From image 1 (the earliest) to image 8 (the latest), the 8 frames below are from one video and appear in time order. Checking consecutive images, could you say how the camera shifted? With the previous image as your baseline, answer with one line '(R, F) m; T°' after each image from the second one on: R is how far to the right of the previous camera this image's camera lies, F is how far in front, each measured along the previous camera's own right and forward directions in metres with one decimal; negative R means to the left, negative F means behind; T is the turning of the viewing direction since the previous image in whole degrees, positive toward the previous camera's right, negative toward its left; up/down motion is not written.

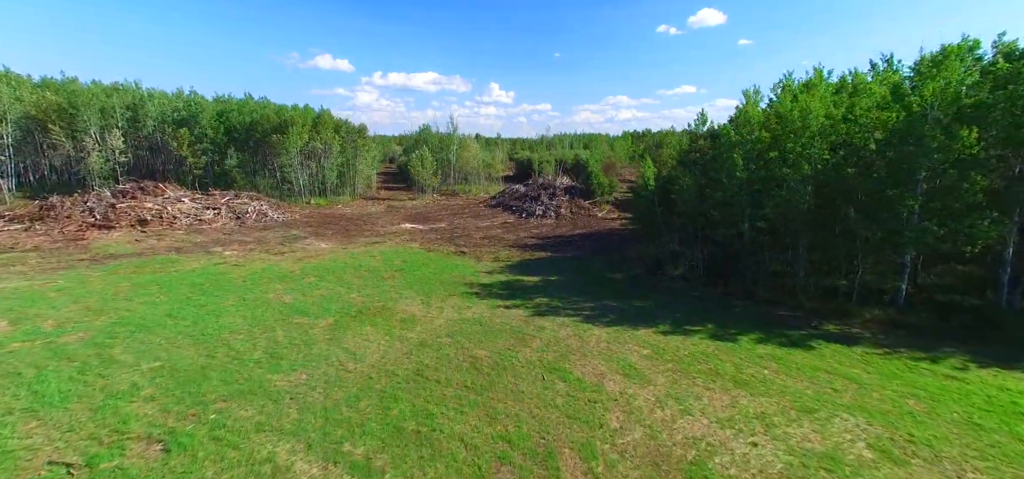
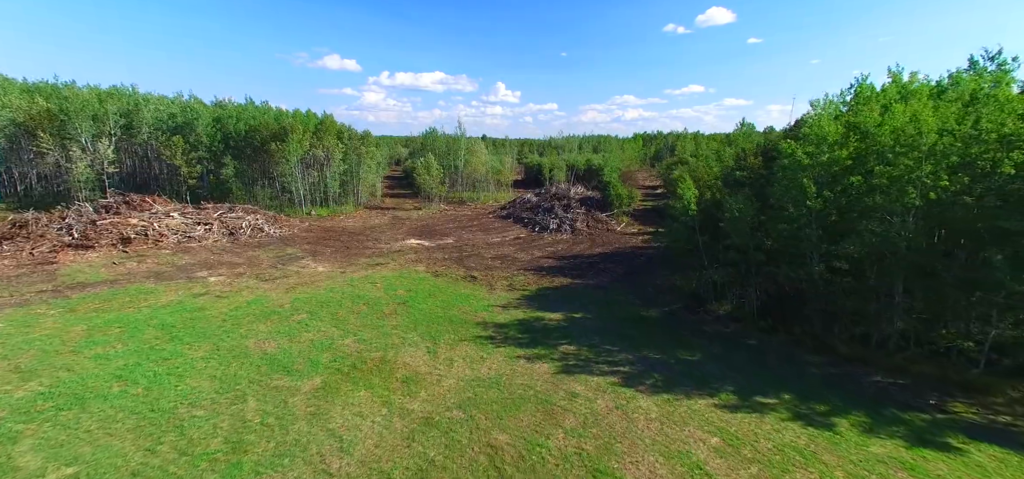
(-0.3, +1.4) m; -1°
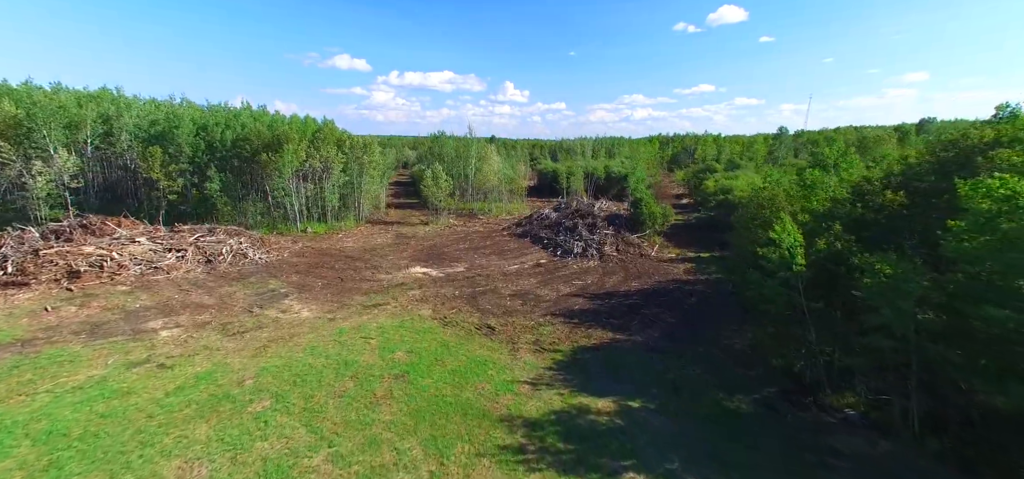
(-0.4, +2.5) m; -1°
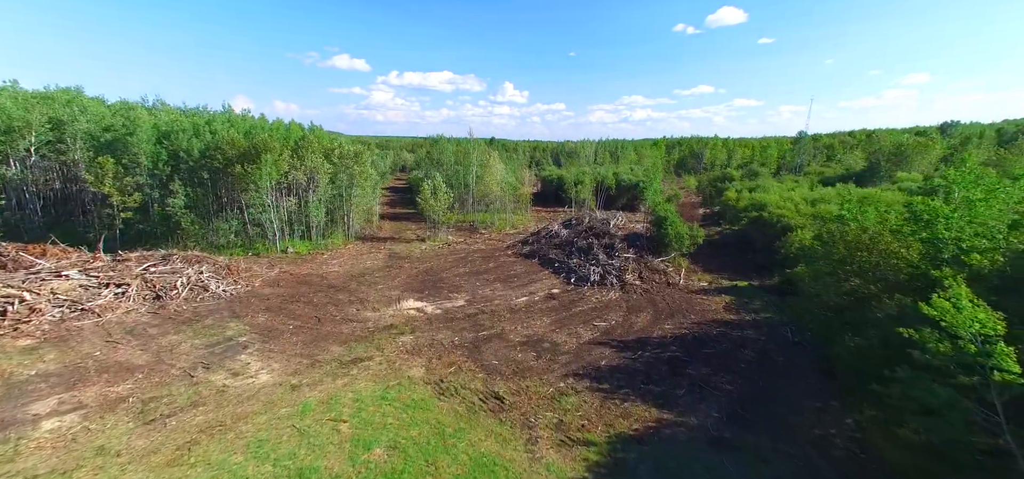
(-0.3, +2.4) m; 0°
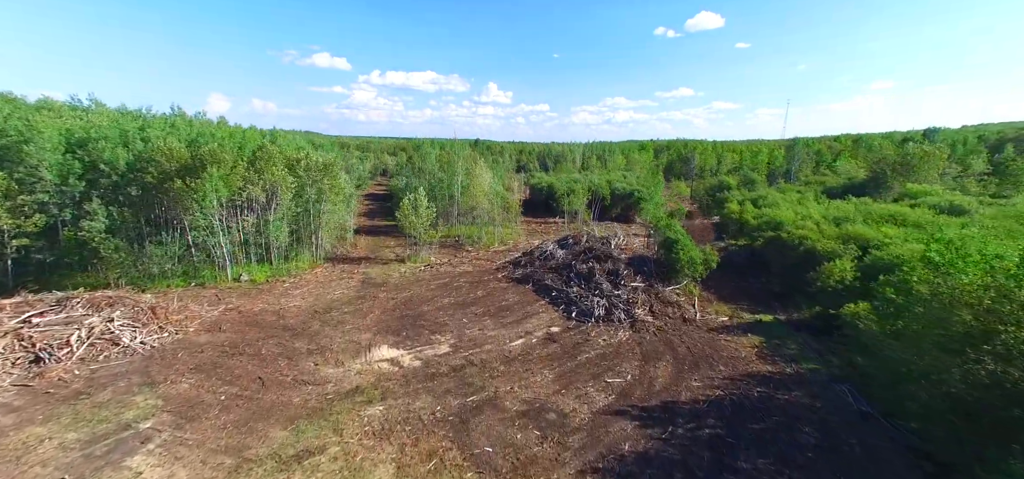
(-0.2, +2.3) m; +2°
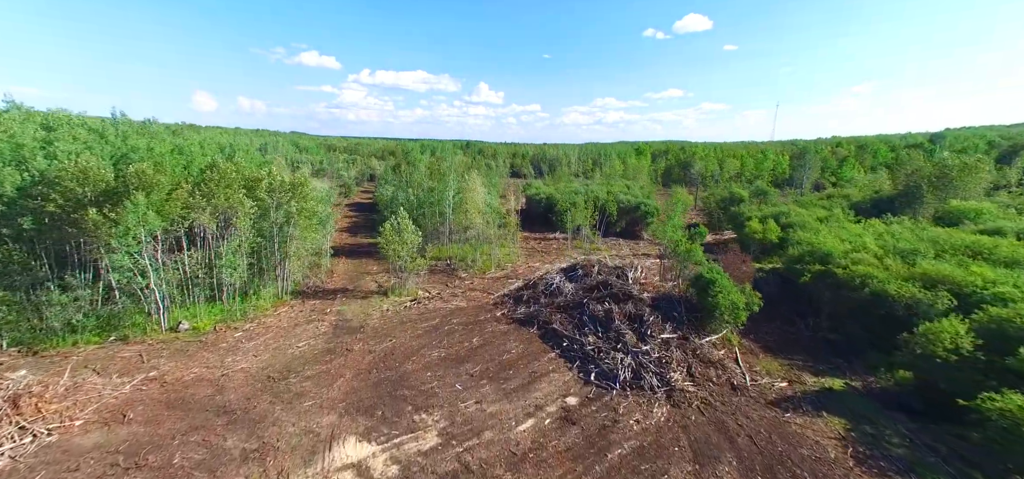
(-0.3, +2.9) m; +1°
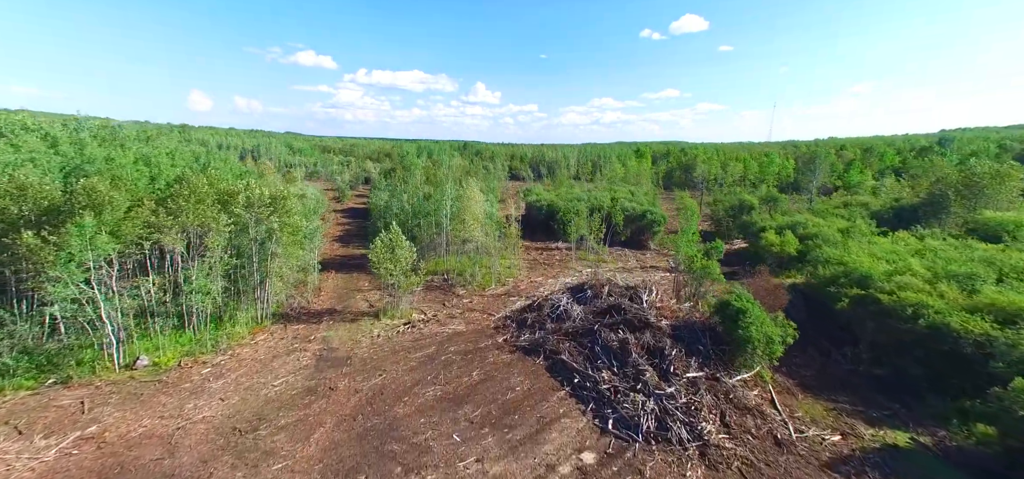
(-0.2, +1.6) m; 0°
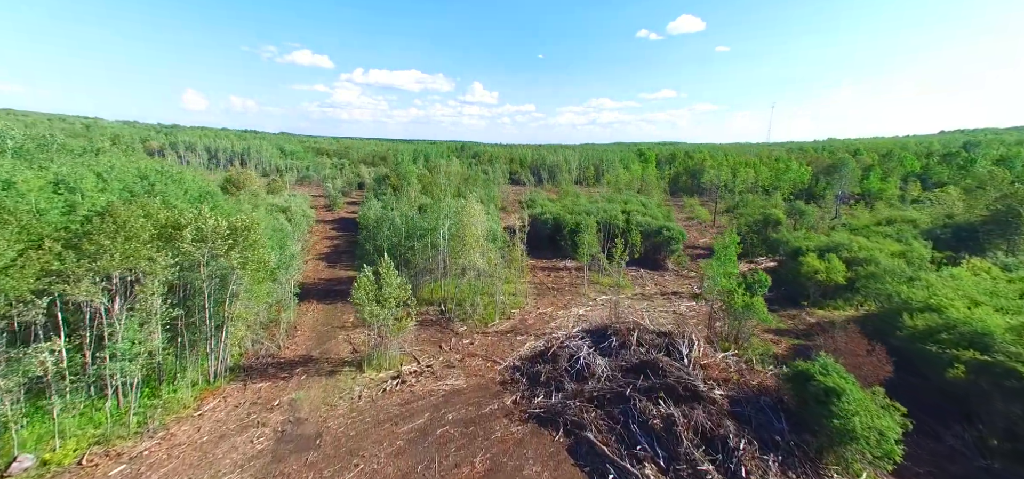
(-0.4, +2.9) m; 0°
